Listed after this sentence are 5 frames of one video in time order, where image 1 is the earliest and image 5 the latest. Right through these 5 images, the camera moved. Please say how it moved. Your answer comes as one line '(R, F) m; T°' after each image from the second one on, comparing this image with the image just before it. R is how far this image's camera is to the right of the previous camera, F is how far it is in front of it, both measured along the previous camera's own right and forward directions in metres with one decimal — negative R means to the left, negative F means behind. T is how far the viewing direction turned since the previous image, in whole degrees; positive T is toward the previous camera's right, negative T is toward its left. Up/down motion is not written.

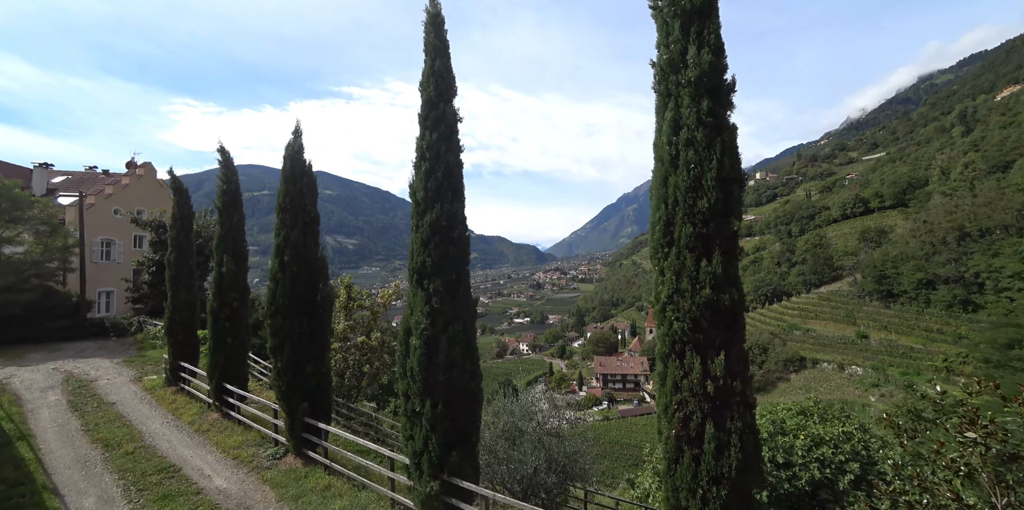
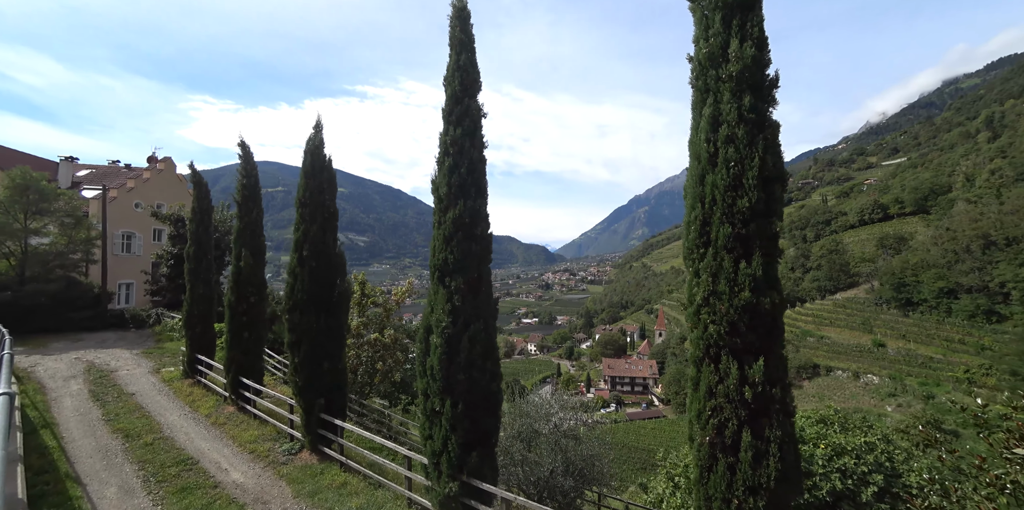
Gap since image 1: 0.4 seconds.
(-0.2, +0.1) m; -1°
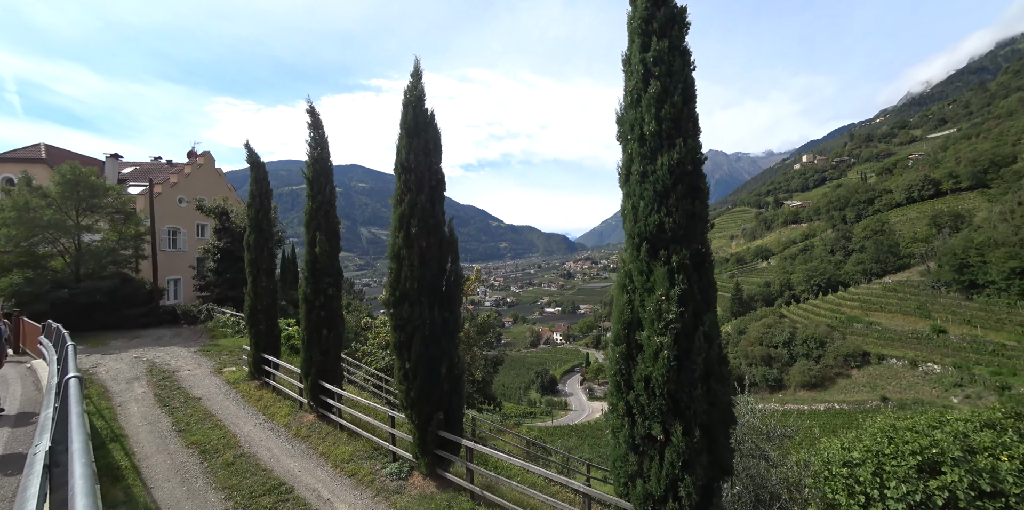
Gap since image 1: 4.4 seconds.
(-2.1, +1.9) m; -2°
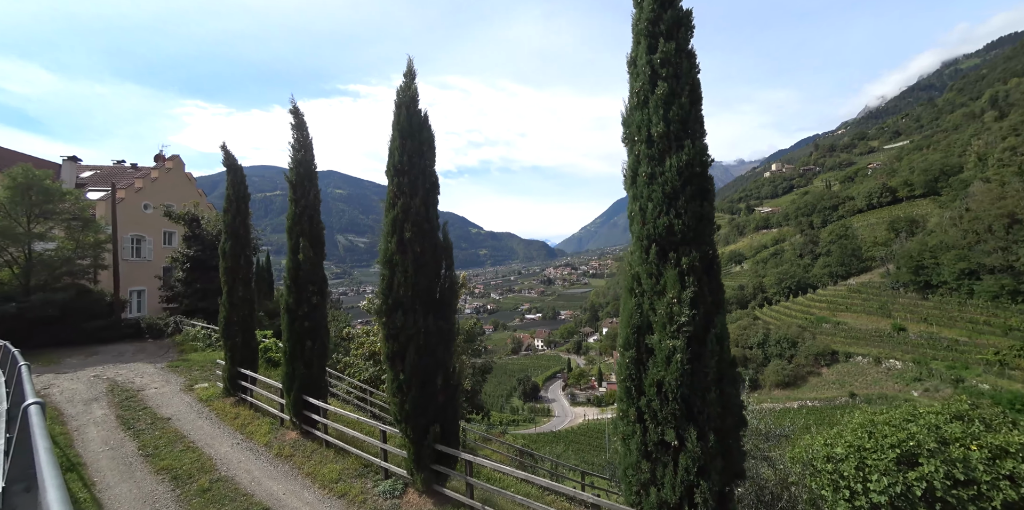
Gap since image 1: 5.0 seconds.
(-0.3, +0.2) m; +3°
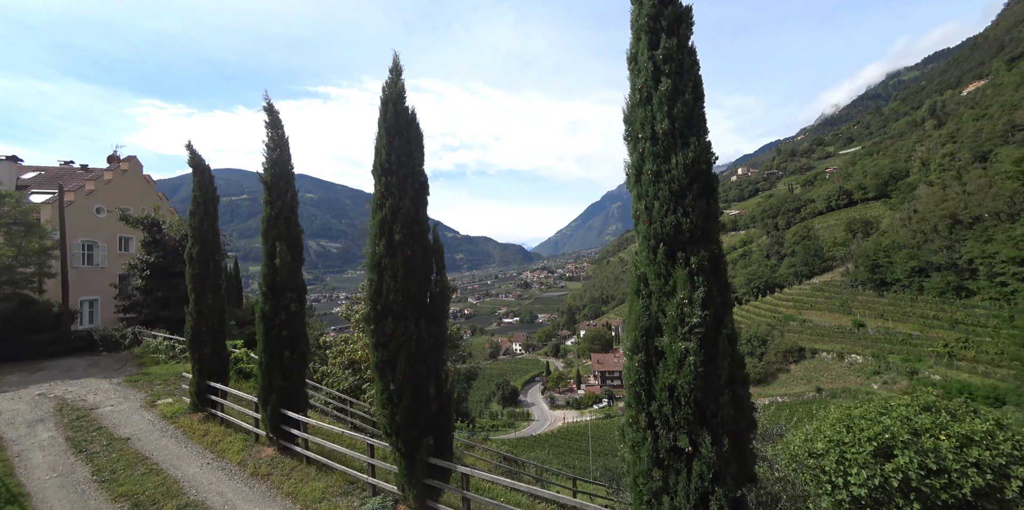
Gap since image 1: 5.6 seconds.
(-0.3, +0.3) m; +3°
